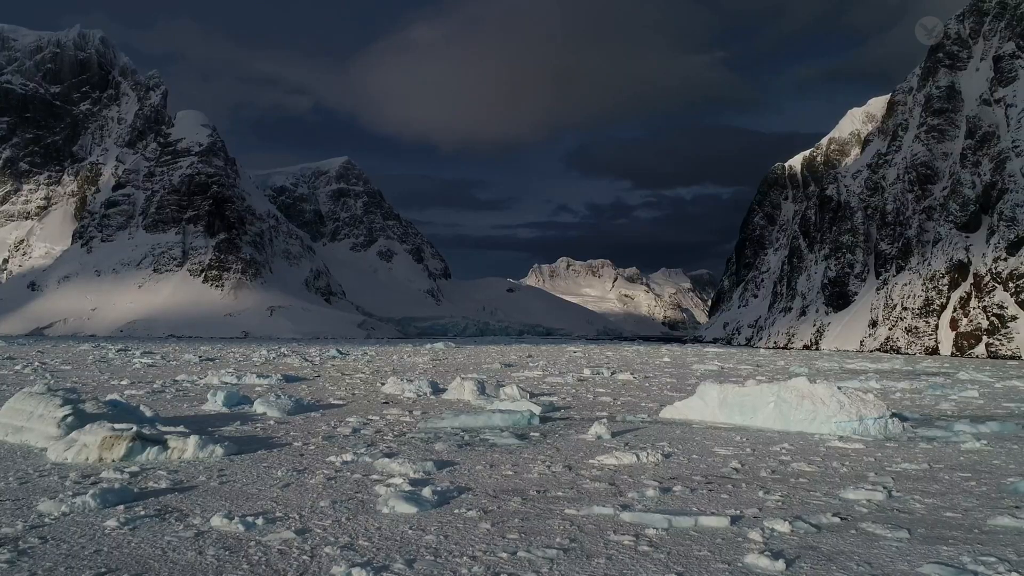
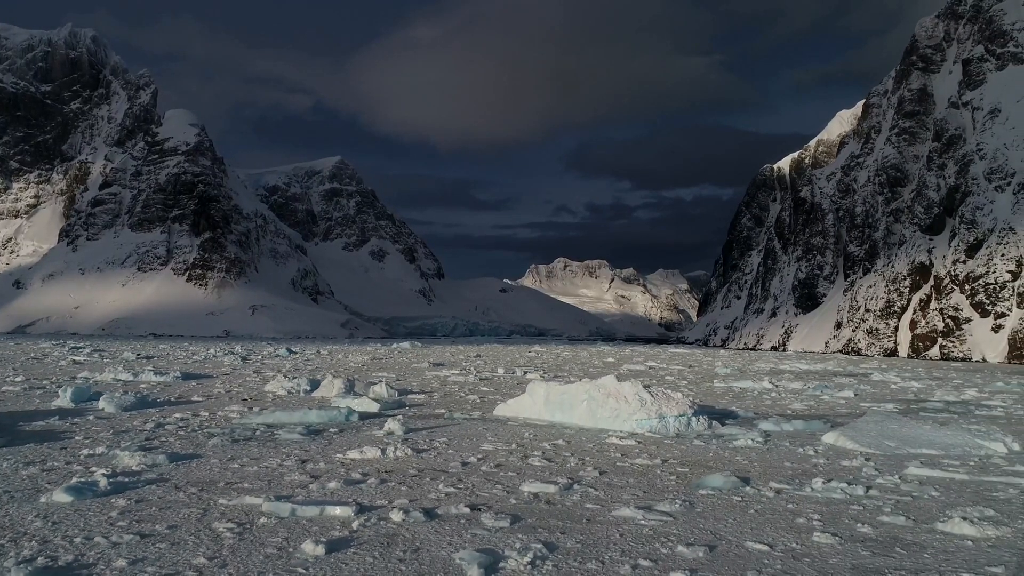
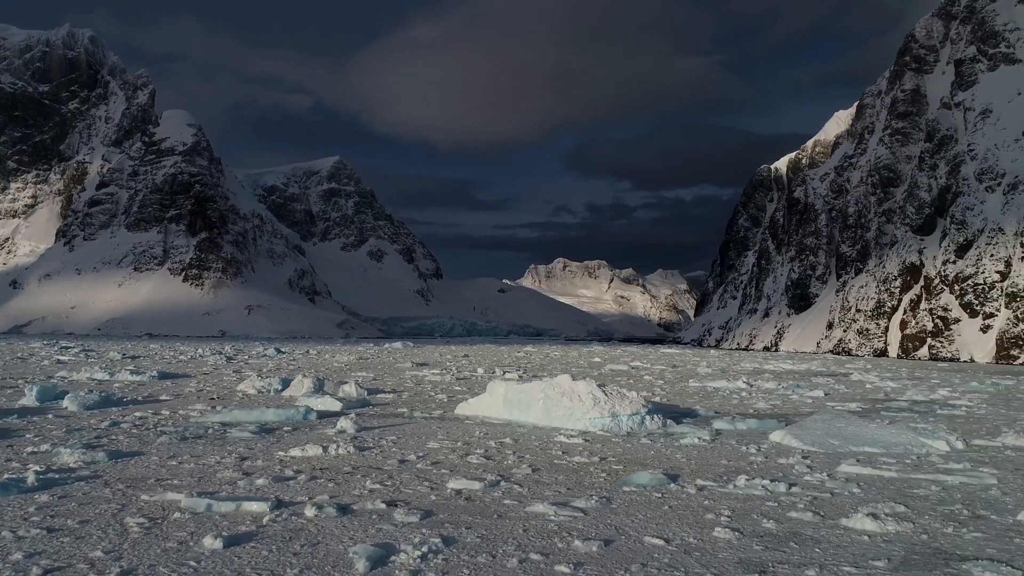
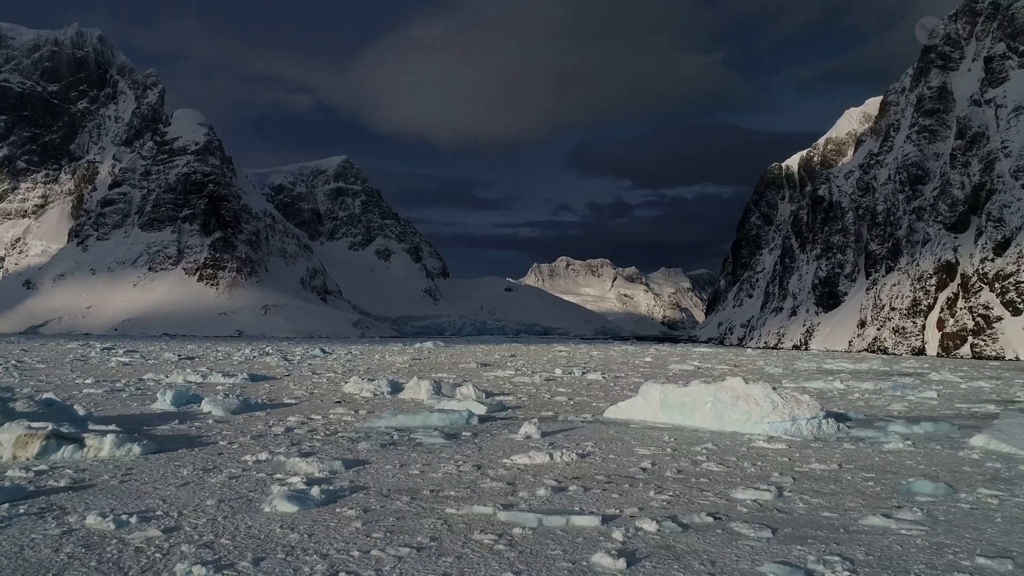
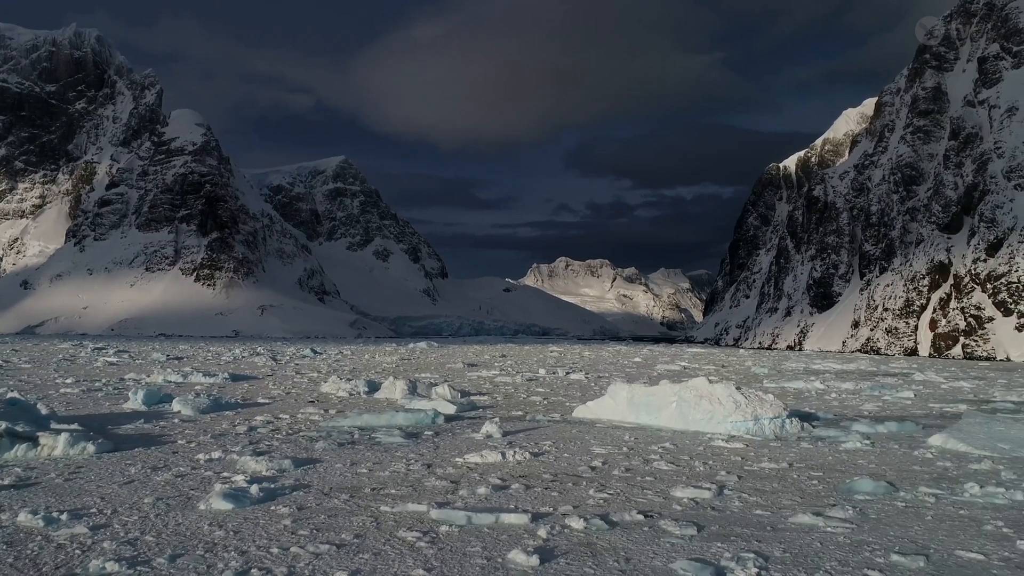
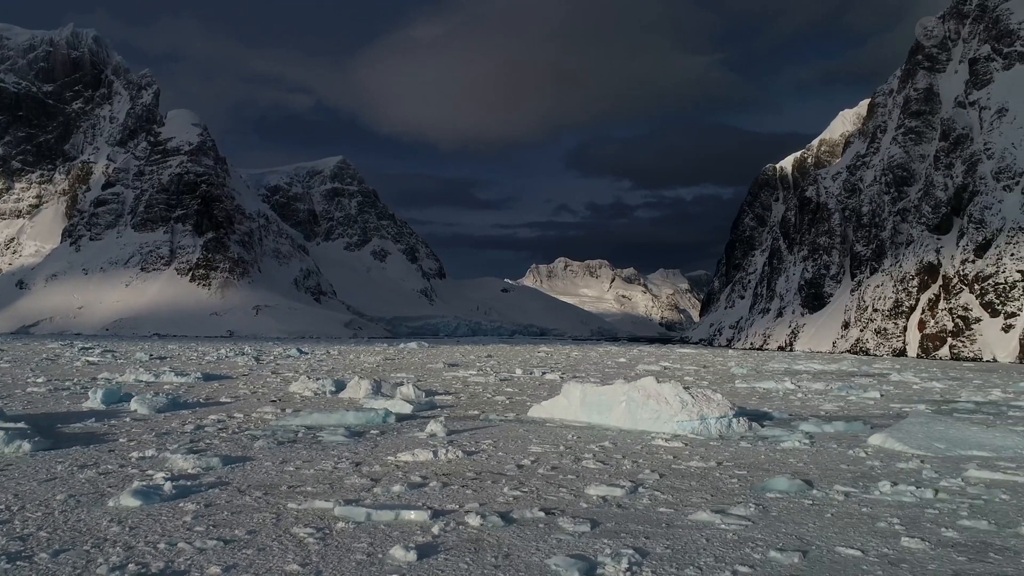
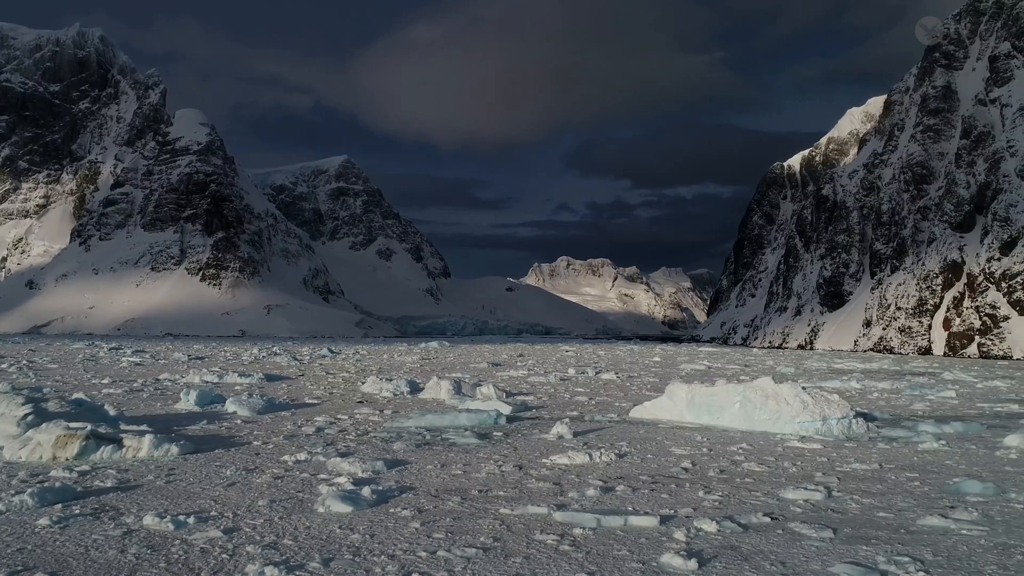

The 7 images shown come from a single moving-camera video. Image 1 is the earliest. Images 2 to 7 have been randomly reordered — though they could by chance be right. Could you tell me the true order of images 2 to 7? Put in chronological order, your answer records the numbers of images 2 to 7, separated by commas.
7, 4, 5, 6, 2, 3
